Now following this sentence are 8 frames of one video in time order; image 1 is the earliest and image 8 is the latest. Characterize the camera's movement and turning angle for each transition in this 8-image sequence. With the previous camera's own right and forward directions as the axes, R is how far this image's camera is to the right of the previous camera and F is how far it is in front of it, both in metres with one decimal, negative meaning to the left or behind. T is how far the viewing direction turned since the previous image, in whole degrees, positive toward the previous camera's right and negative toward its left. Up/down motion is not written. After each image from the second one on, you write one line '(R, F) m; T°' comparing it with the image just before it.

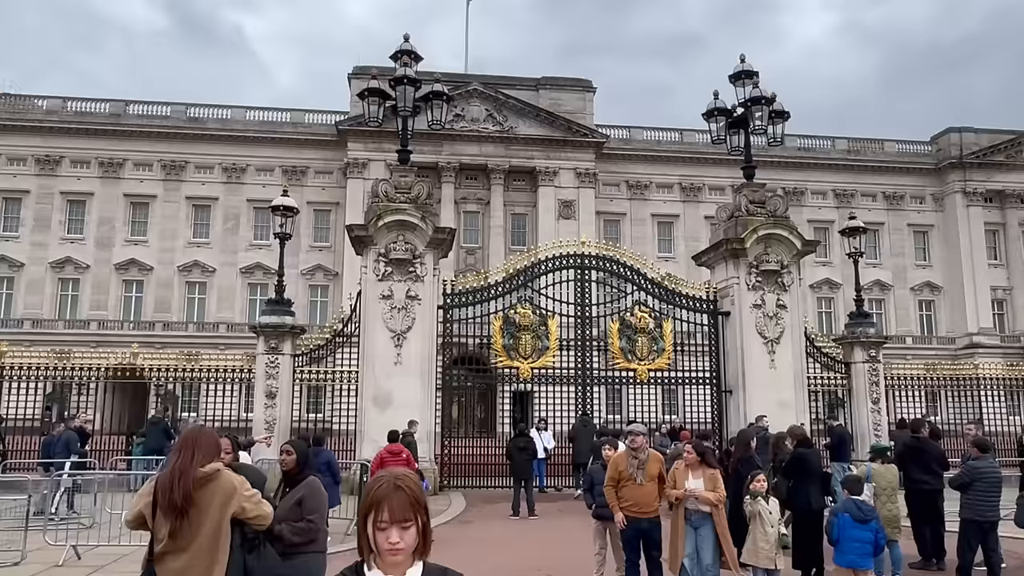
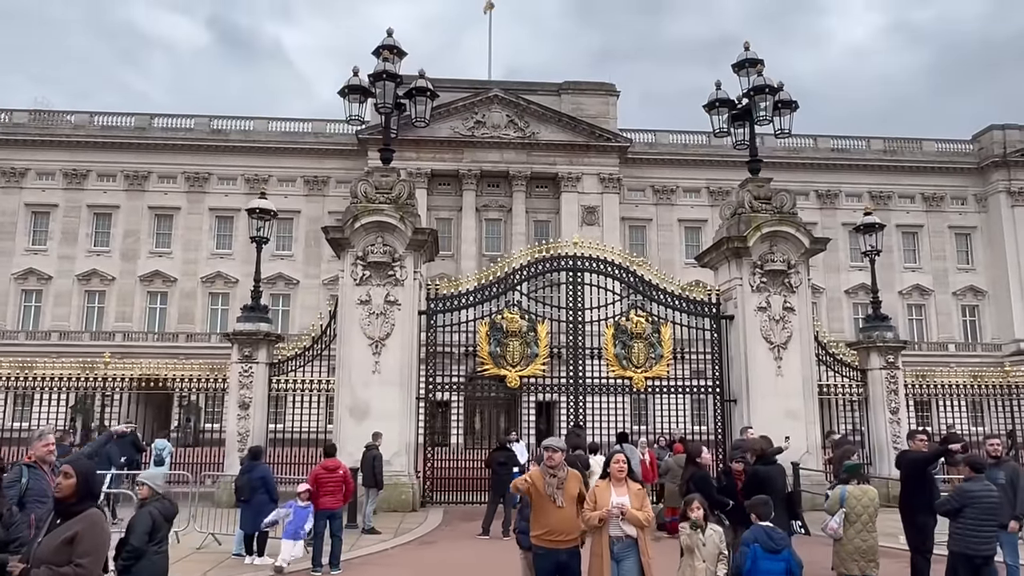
(+1.0, +0.9) m; -3°
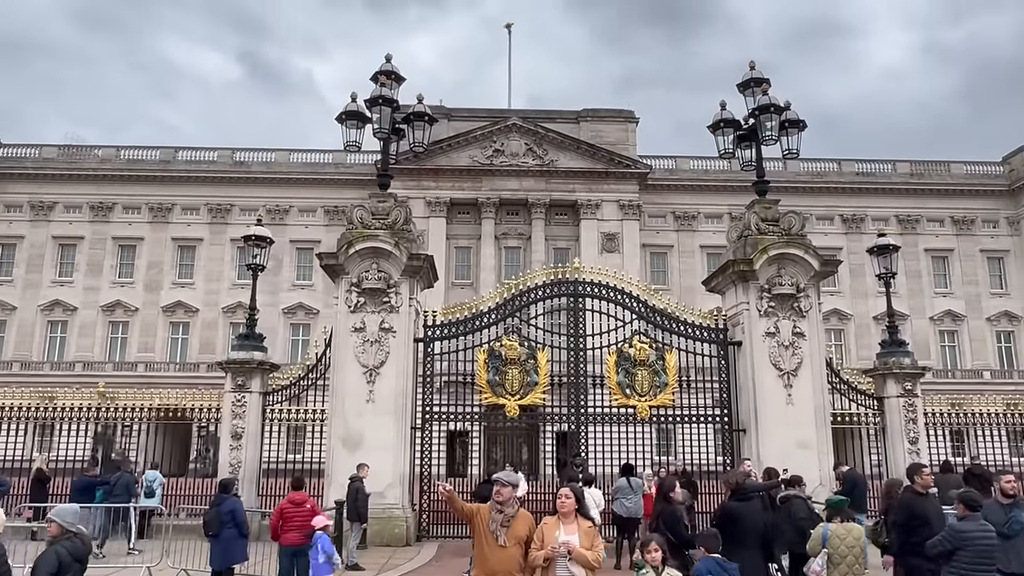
(+0.5, +0.4) m; -2°
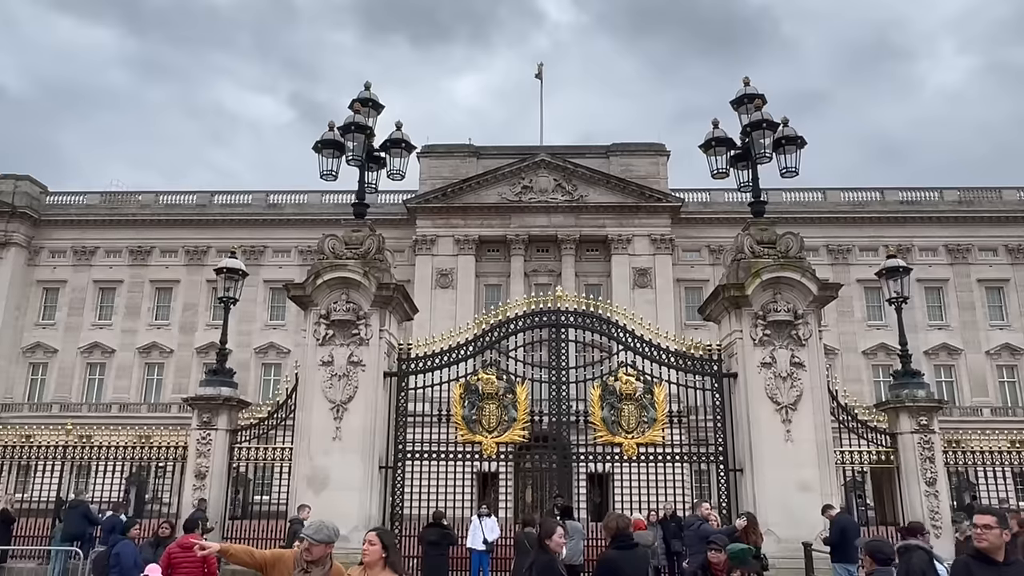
(+1.3, +0.8) m; -4°
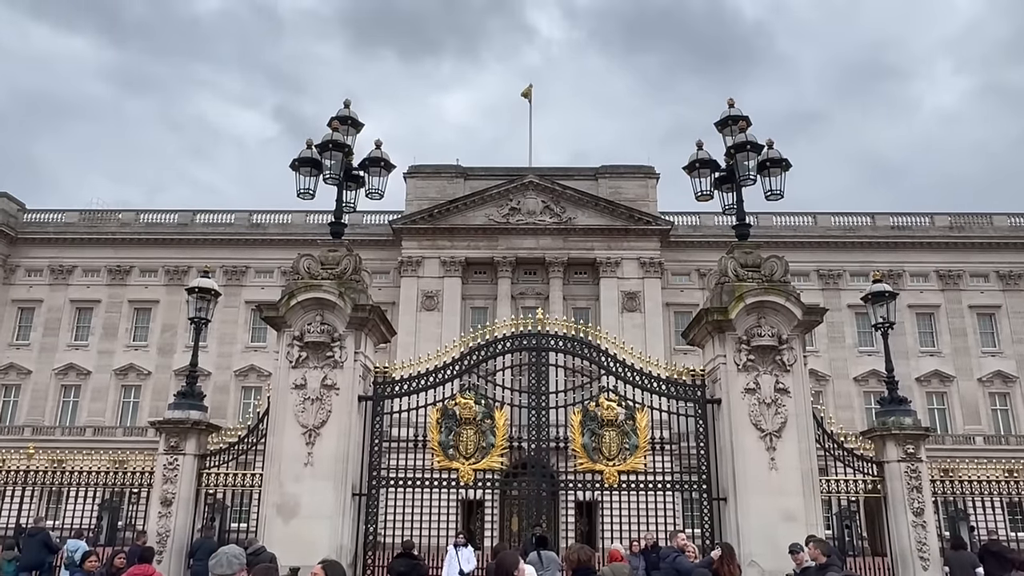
(+0.2, +0.3) m; +1°
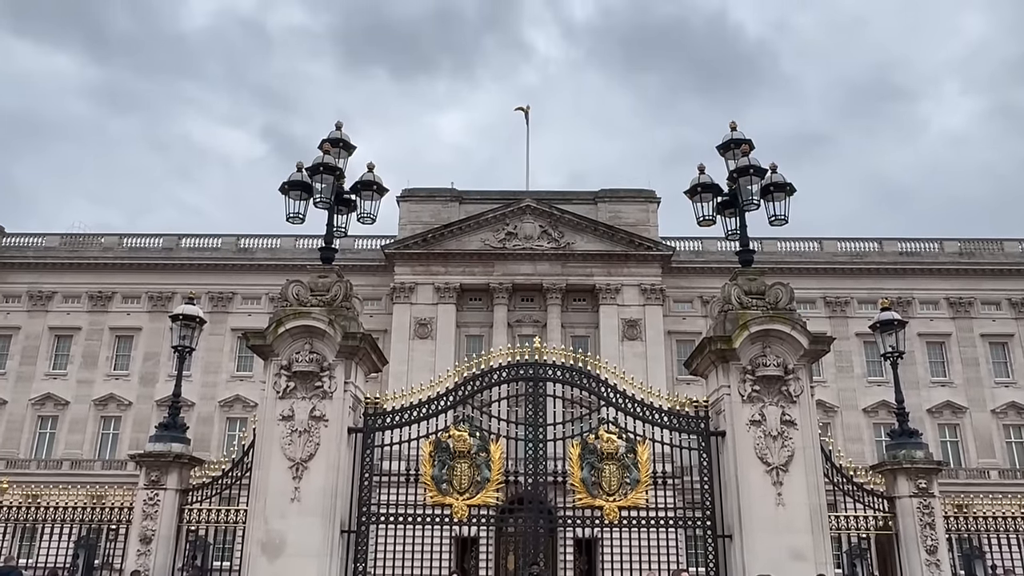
(0.0, +0.4) m; 0°
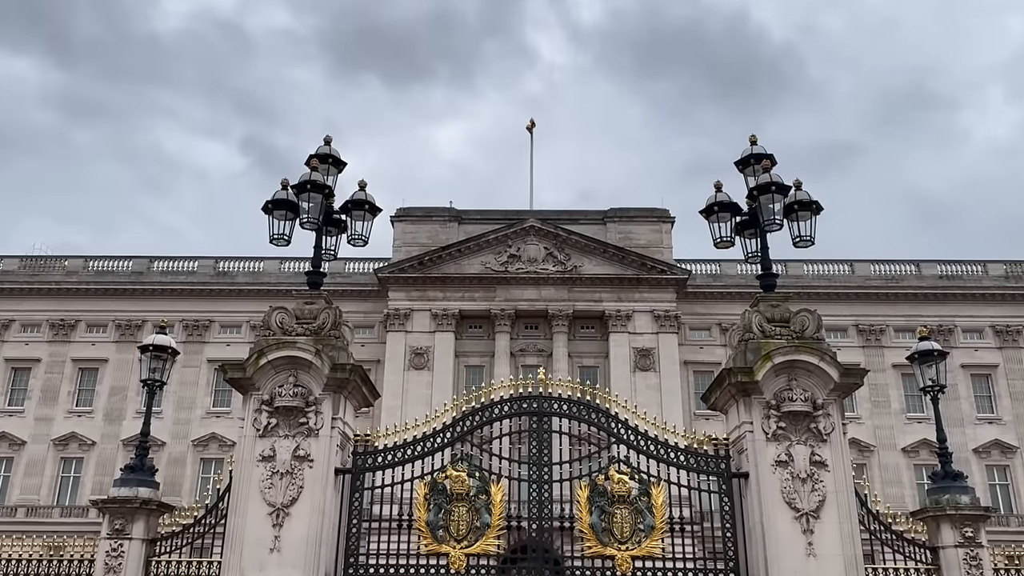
(+0.1, +1.0) m; -1°
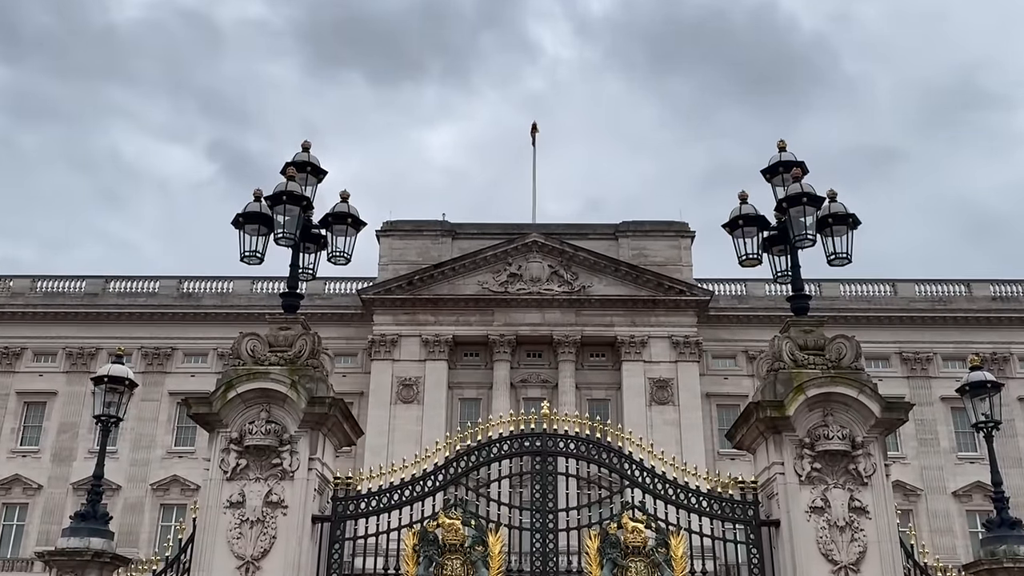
(-0.1, +1.3) m; 0°
